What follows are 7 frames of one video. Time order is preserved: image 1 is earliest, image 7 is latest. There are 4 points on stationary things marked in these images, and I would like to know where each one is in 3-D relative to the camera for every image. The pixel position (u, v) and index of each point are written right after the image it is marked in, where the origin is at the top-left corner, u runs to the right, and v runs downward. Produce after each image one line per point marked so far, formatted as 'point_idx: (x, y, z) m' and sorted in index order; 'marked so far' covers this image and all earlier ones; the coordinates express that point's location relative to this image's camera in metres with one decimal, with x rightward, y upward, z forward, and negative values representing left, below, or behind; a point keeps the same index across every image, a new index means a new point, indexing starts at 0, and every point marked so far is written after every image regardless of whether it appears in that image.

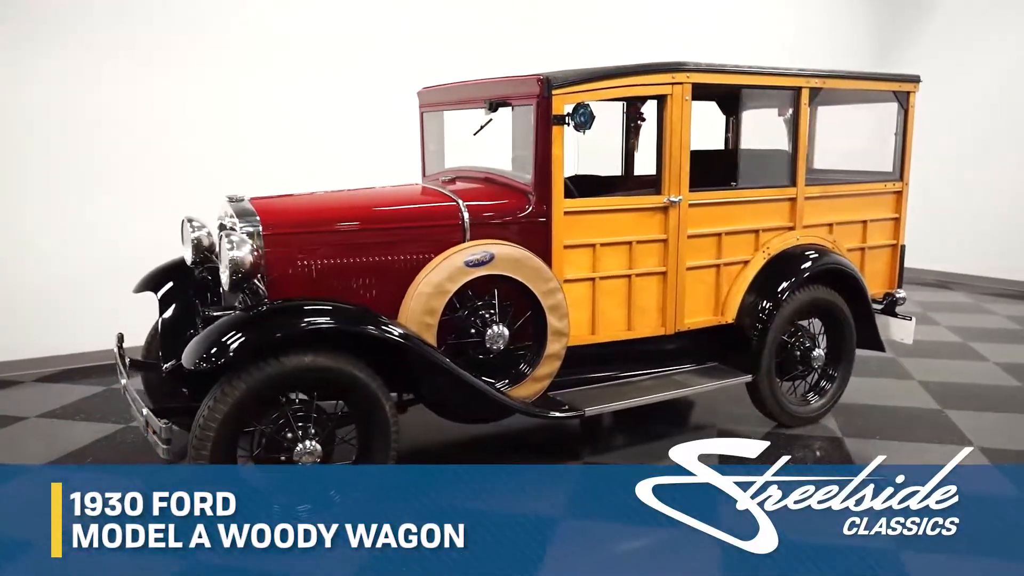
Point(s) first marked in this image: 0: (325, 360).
0: (-0.7, -0.2, +2.4) m
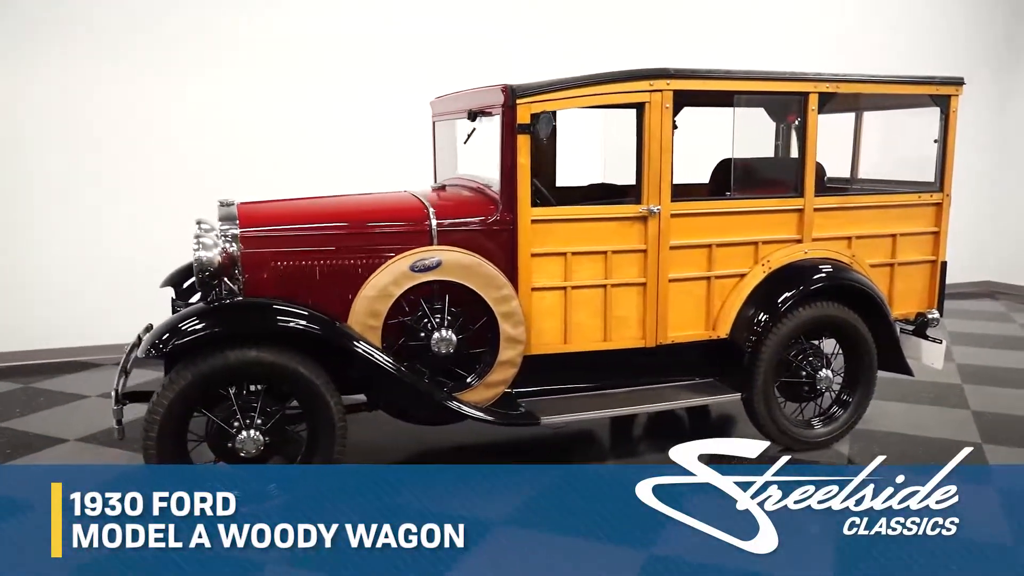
0: (-0.9, -0.3, +2.6) m
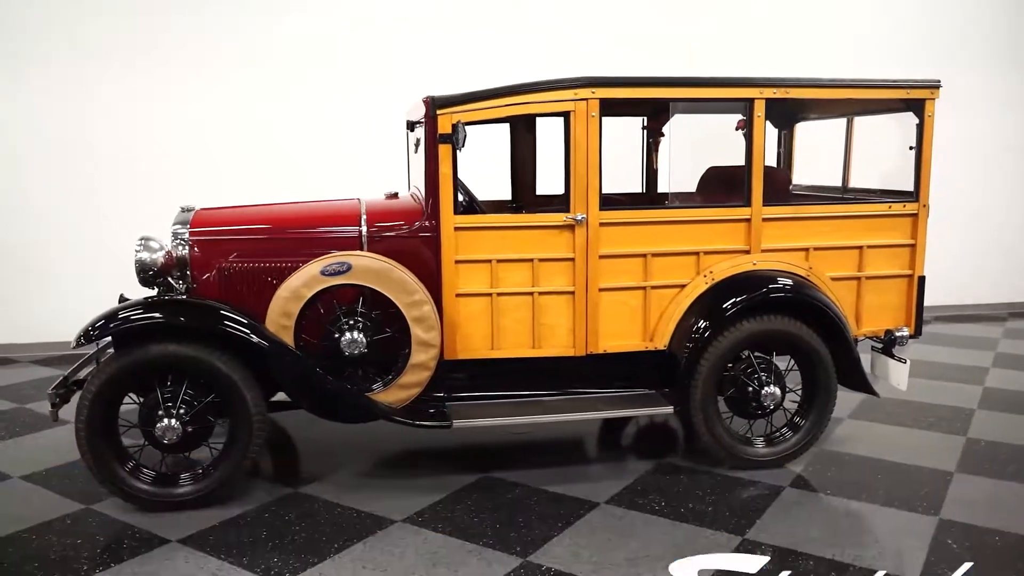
0: (-1.3, -0.3, +2.8) m
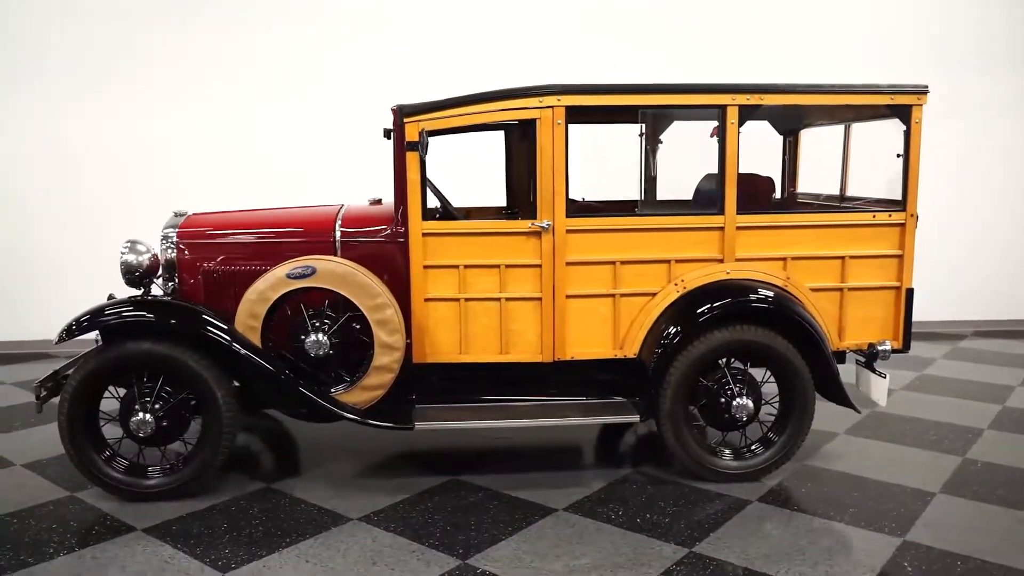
0: (-1.5, -0.3, +2.9) m
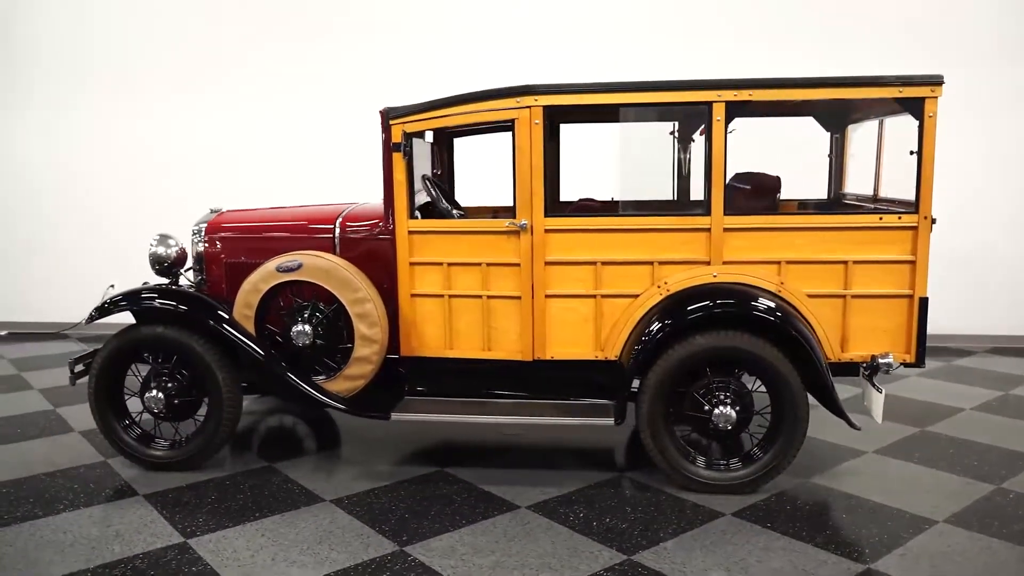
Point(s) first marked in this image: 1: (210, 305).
0: (-1.6, -0.2, +3.3) m
1: (-1.4, -0.1, +3.3) m
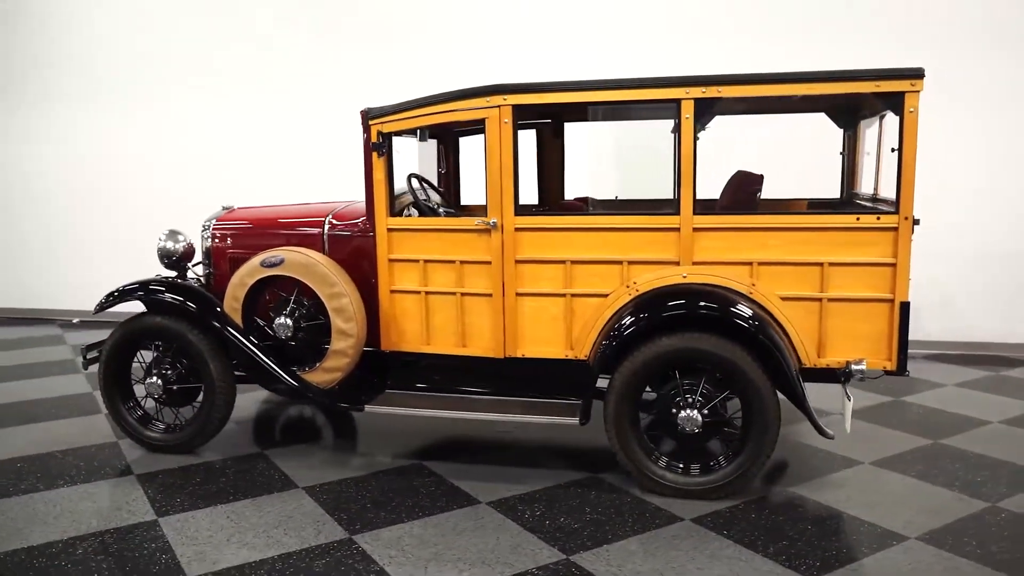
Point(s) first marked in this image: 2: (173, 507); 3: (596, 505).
0: (-1.7, -0.2, +3.5) m
1: (-1.5, 0.0, +3.5) m
2: (-1.4, -0.9, +2.9) m
3: (+0.4, -0.9, +3.0) m
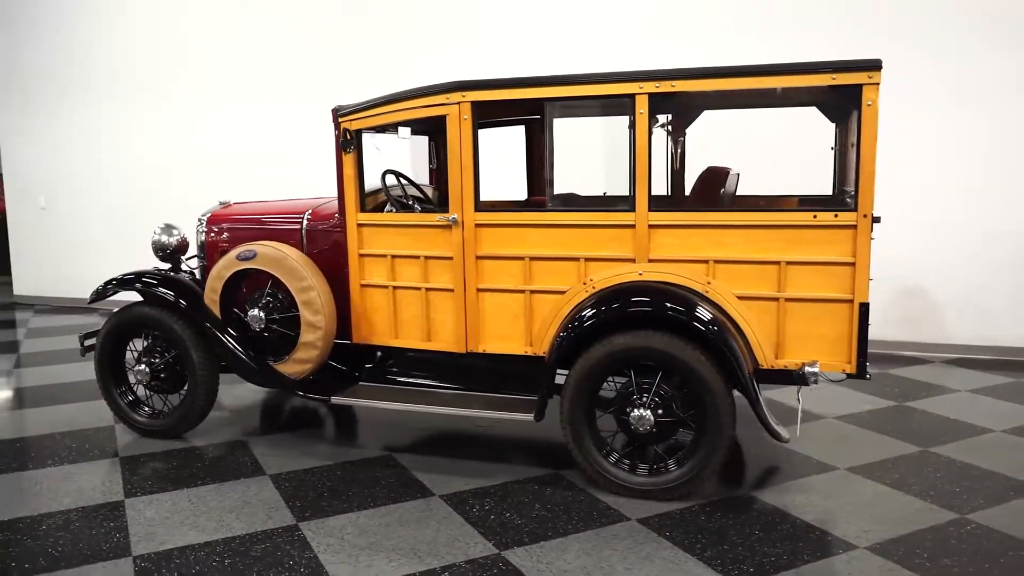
0: (-1.8, -0.1, +3.6) m
1: (-1.7, 0.0, +3.6) m
2: (-1.6, -0.9, +3.1) m
3: (+0.1, -0.9, +3.0) m
